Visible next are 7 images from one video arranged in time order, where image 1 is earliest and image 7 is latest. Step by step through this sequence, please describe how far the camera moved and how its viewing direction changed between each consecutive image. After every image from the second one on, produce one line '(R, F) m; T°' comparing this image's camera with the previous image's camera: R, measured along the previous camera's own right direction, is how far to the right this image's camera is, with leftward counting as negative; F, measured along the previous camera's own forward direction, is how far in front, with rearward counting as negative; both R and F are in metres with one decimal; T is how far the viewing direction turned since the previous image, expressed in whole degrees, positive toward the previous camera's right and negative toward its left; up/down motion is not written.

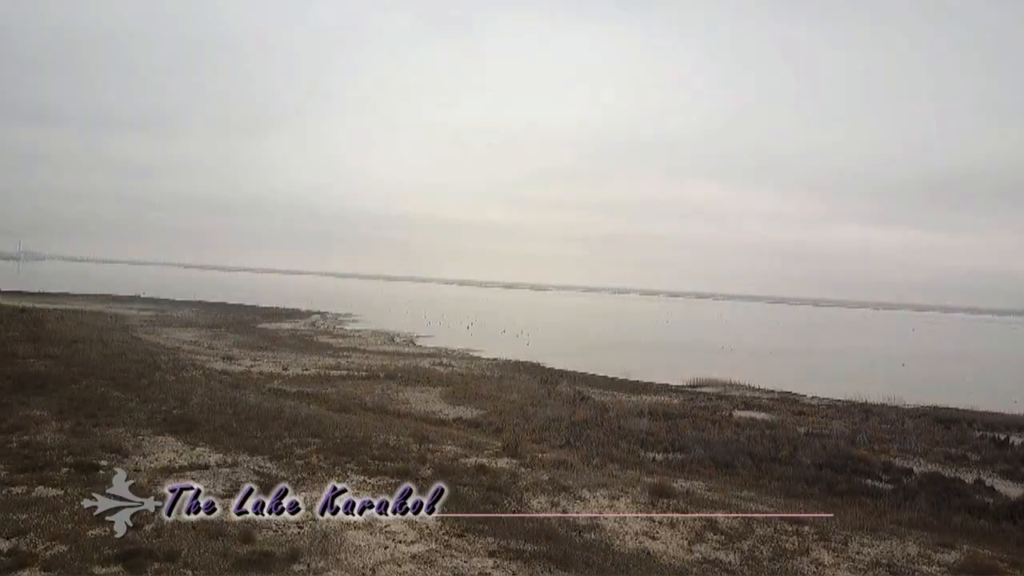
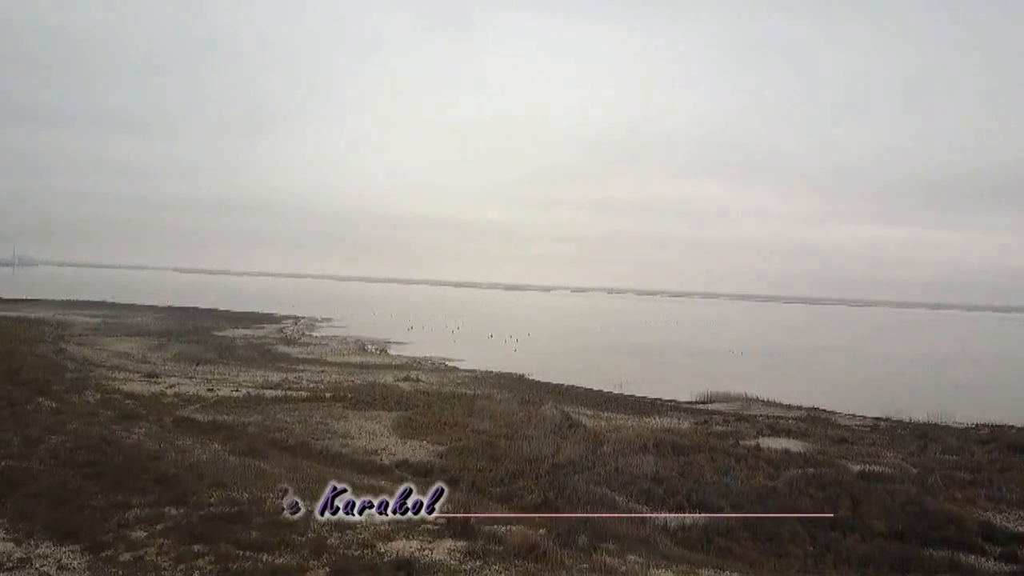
(+0.5, +4.8) m; 0°
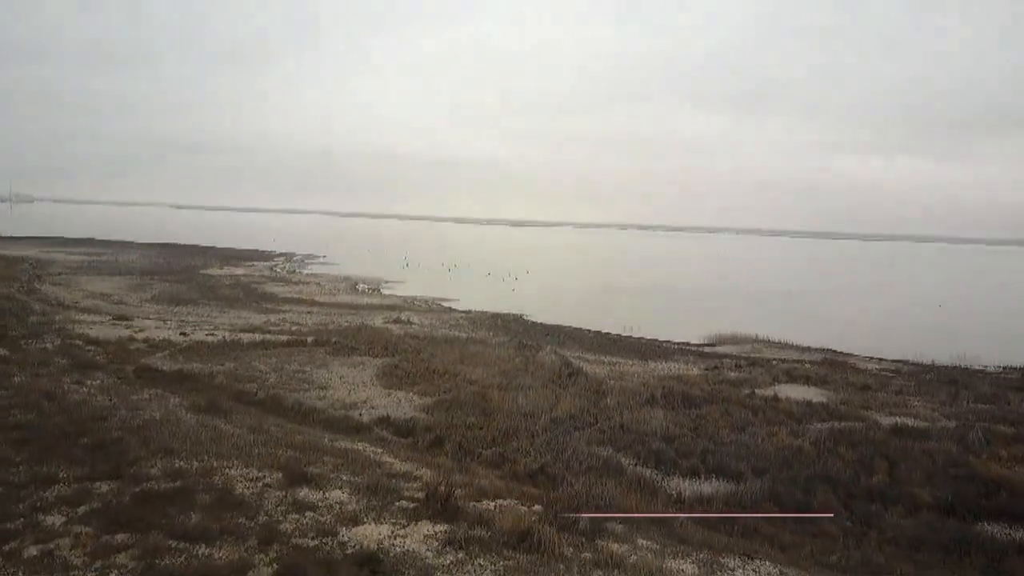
(+0.1, +1.7) m; 0°
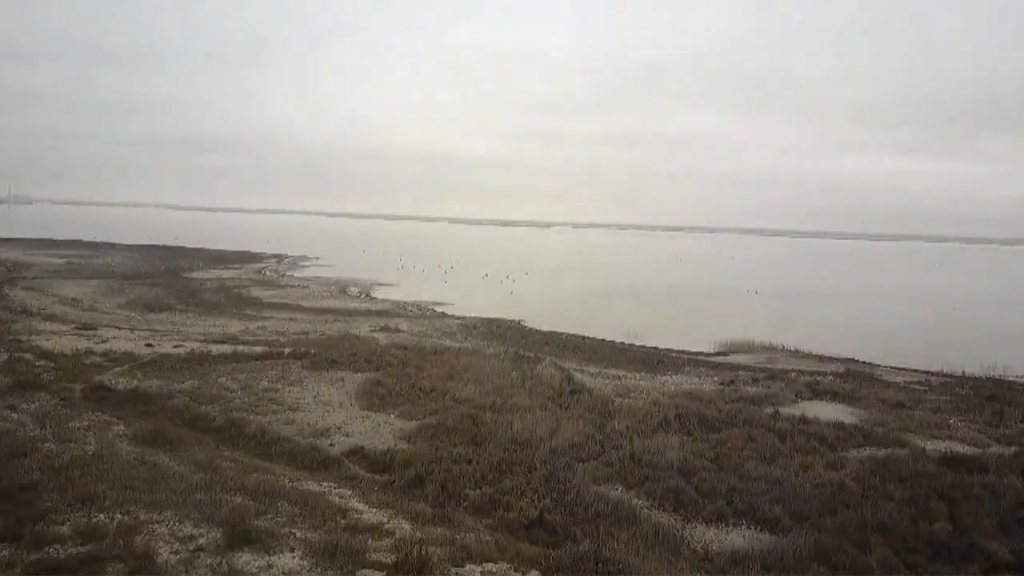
(+0.1, +1.8) m; 0°
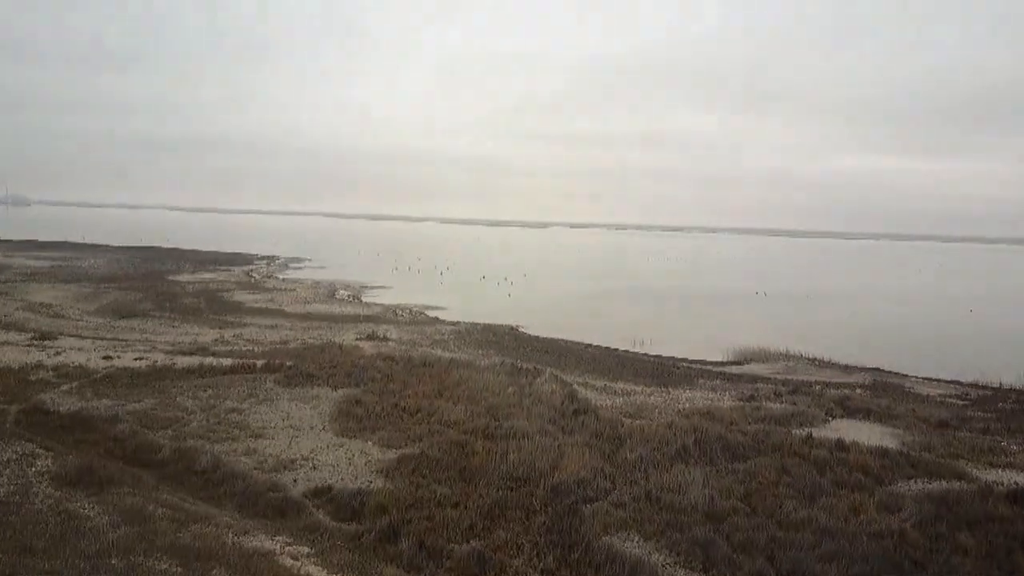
(0.0, +1.8) m; 0°
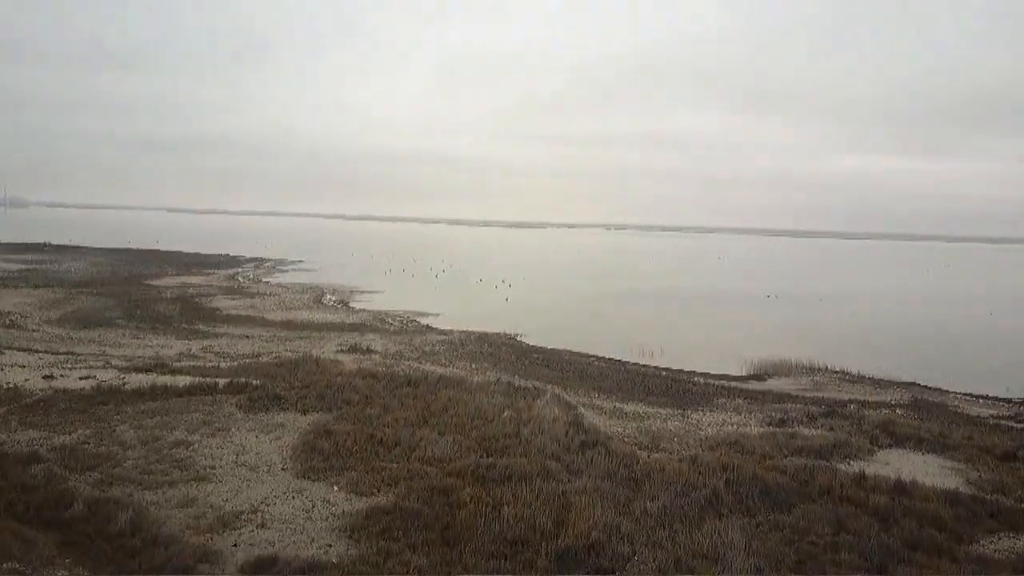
(0.0, +2.1) m; 0°
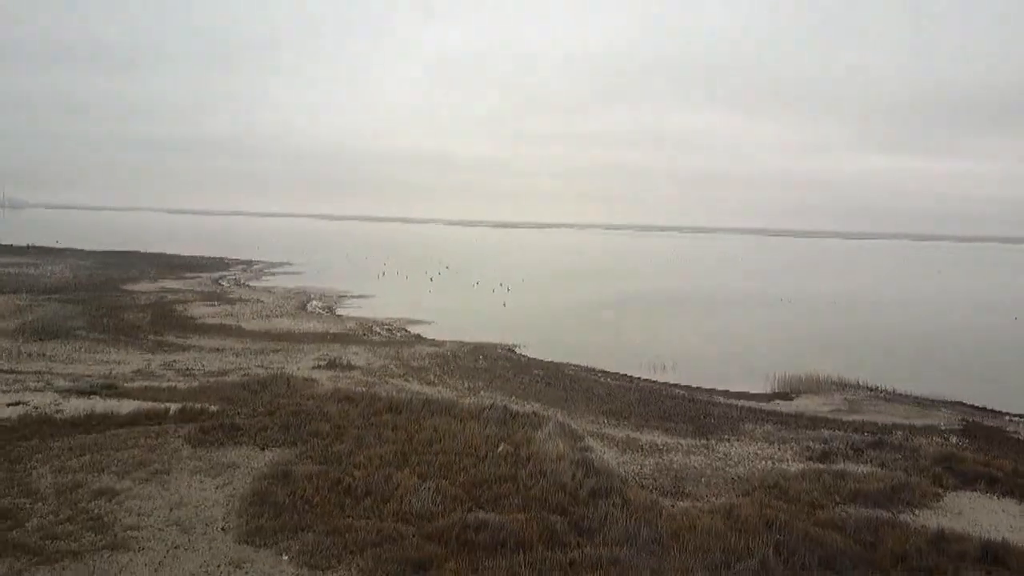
(0.0, +2.1) m; 0°
